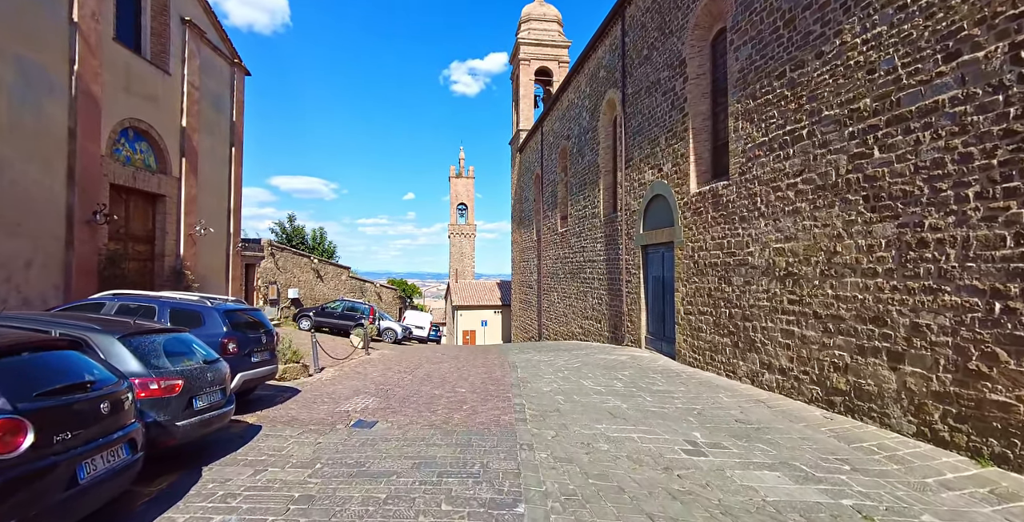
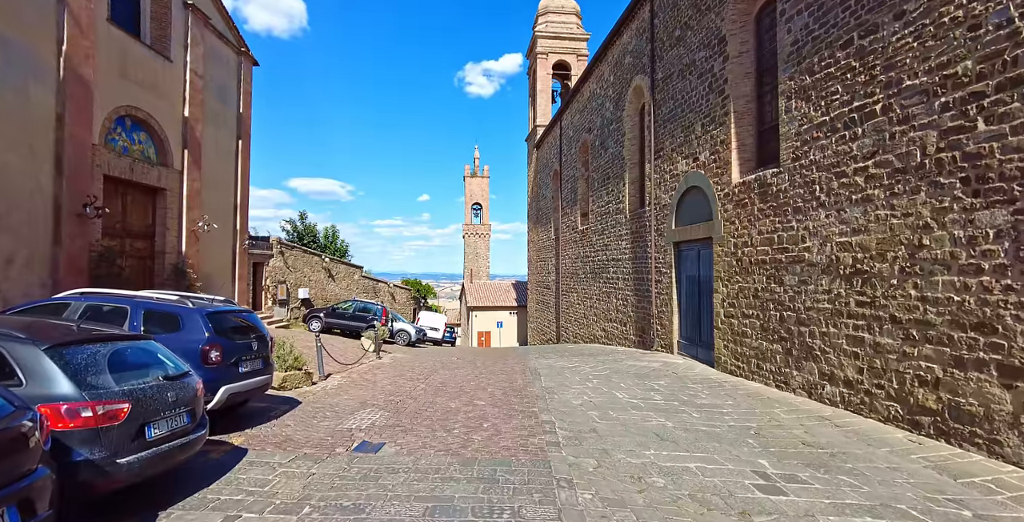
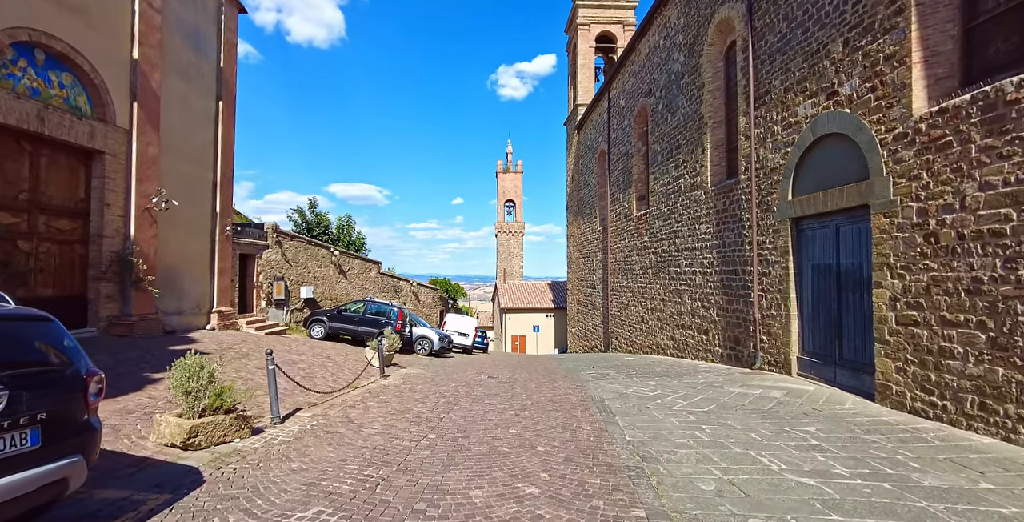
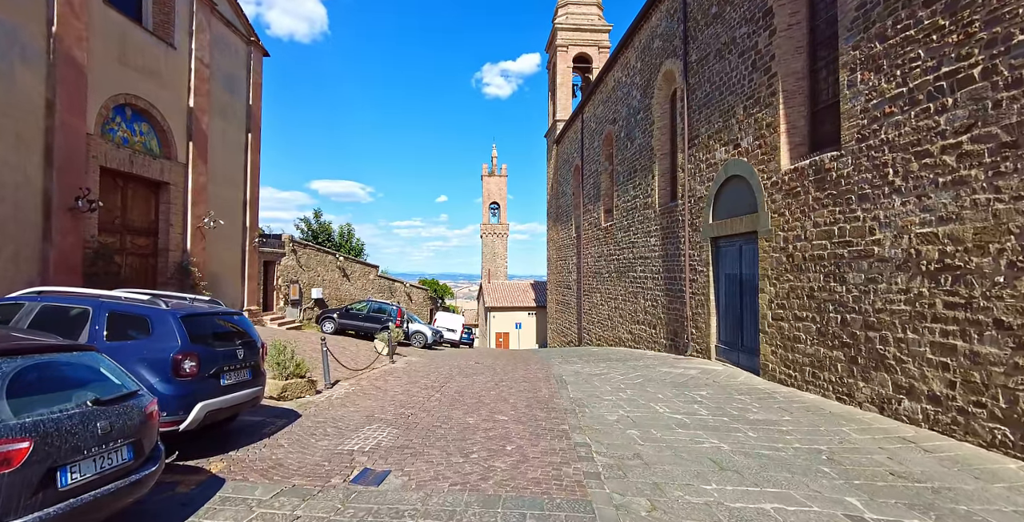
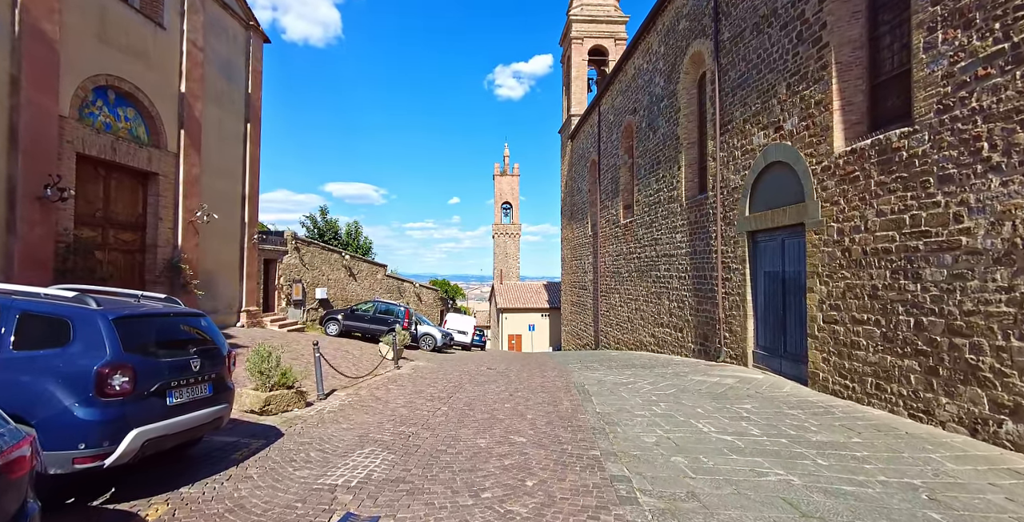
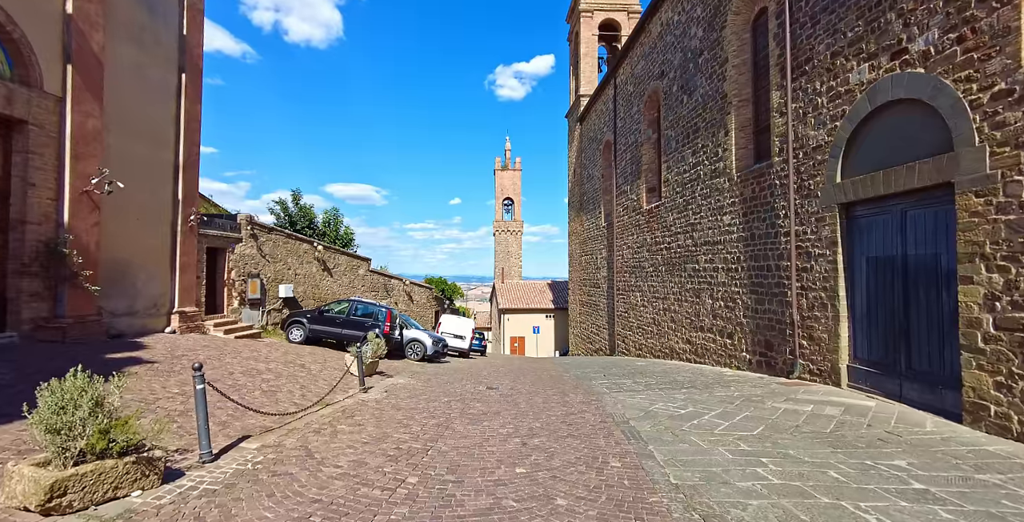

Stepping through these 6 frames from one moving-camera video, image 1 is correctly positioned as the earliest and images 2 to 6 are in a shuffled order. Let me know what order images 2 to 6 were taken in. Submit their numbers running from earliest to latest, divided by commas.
2, 4, 5, 3, 6
